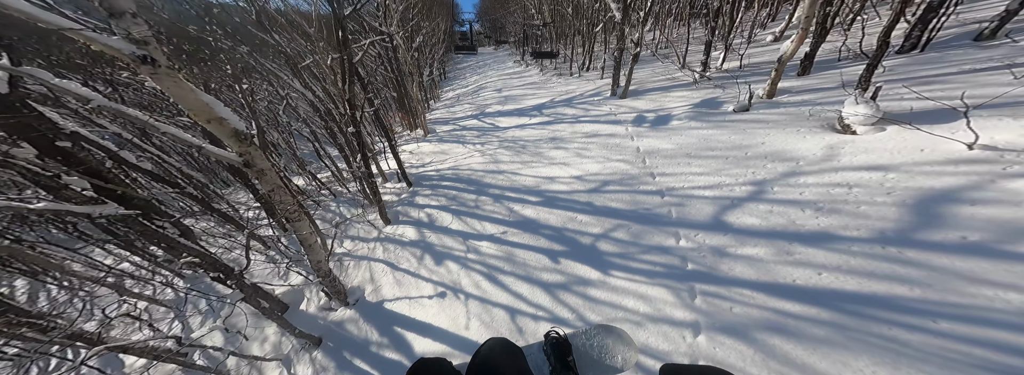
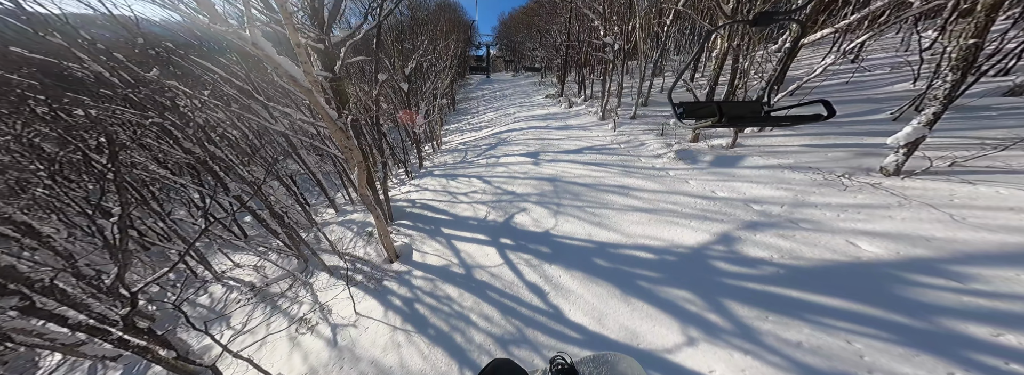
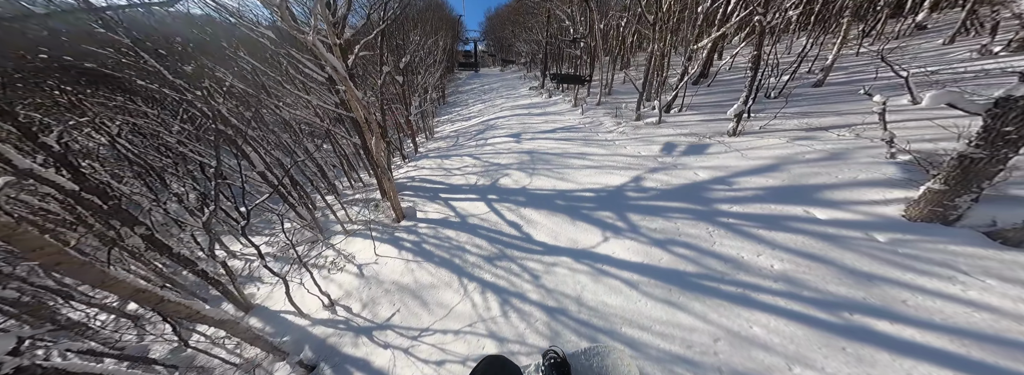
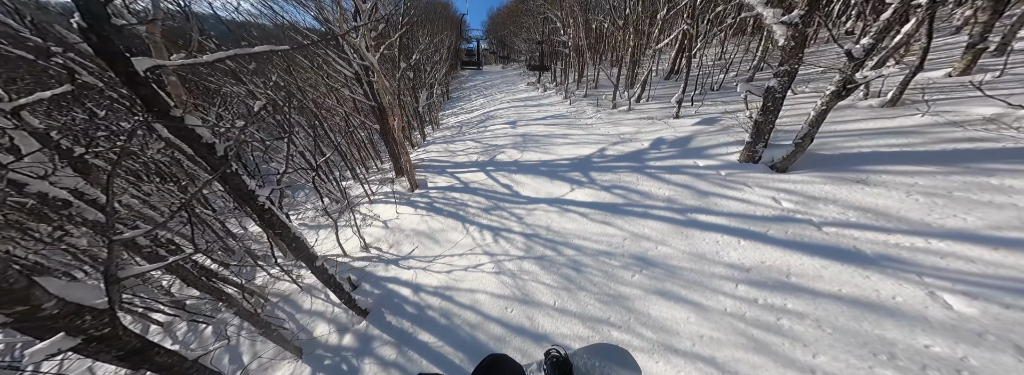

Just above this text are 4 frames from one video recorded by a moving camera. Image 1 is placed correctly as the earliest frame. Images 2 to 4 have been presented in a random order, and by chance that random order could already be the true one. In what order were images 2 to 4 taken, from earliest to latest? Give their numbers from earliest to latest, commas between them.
4, 3, 2
